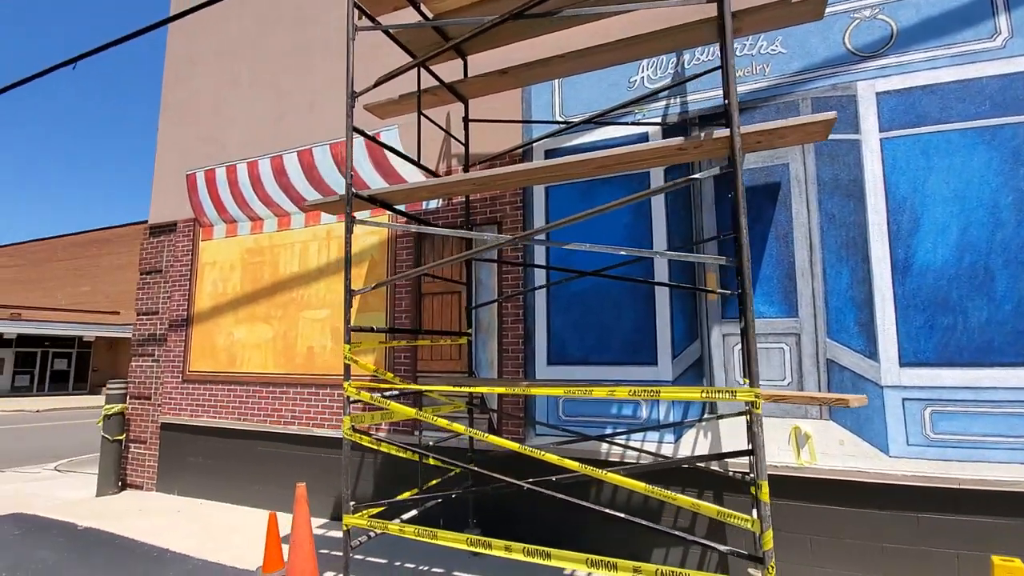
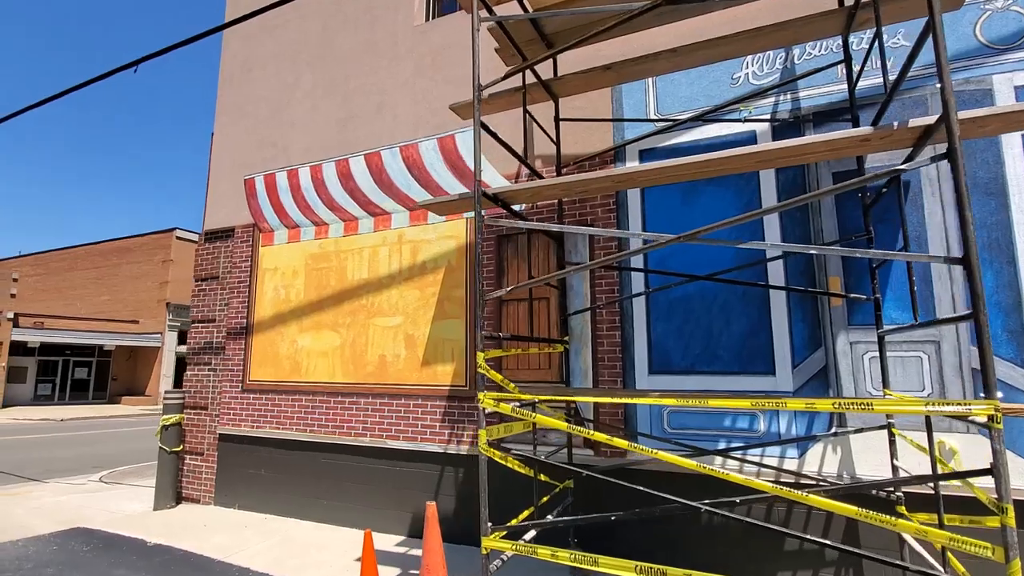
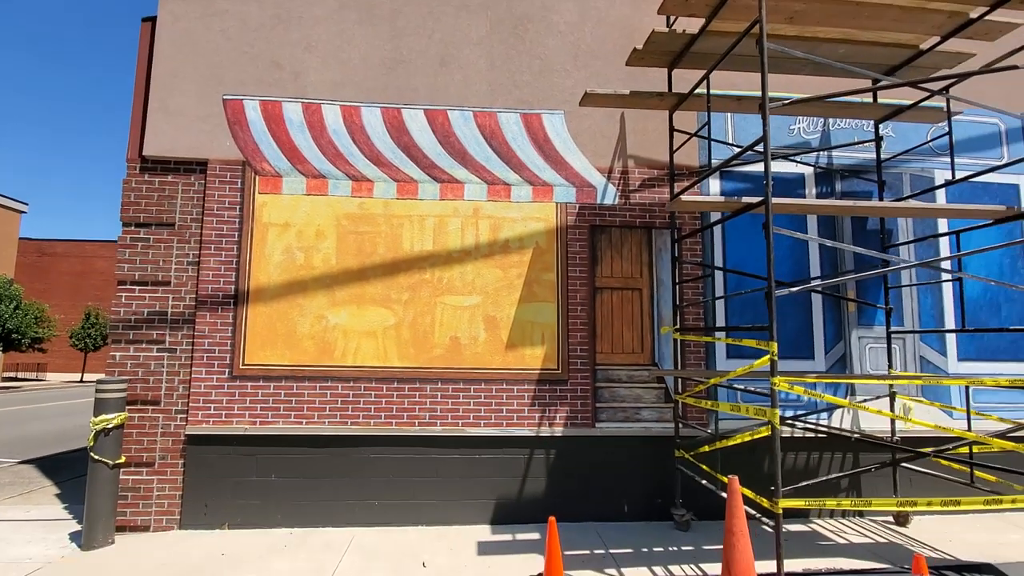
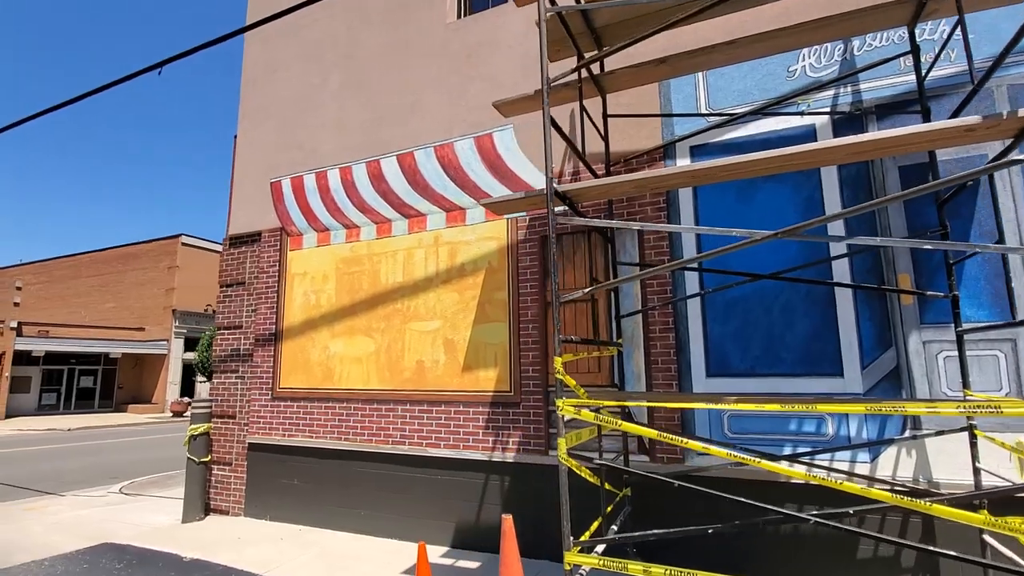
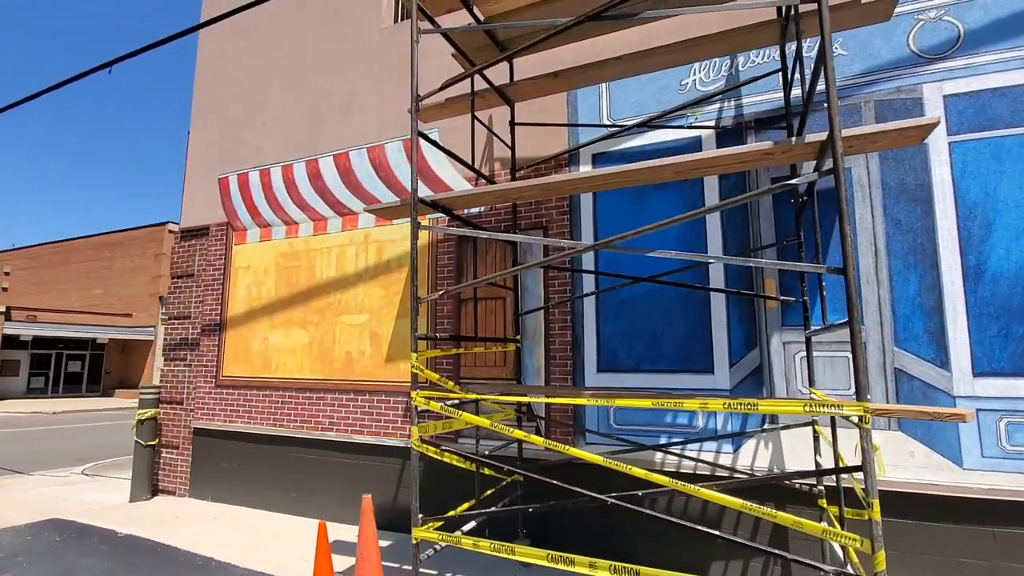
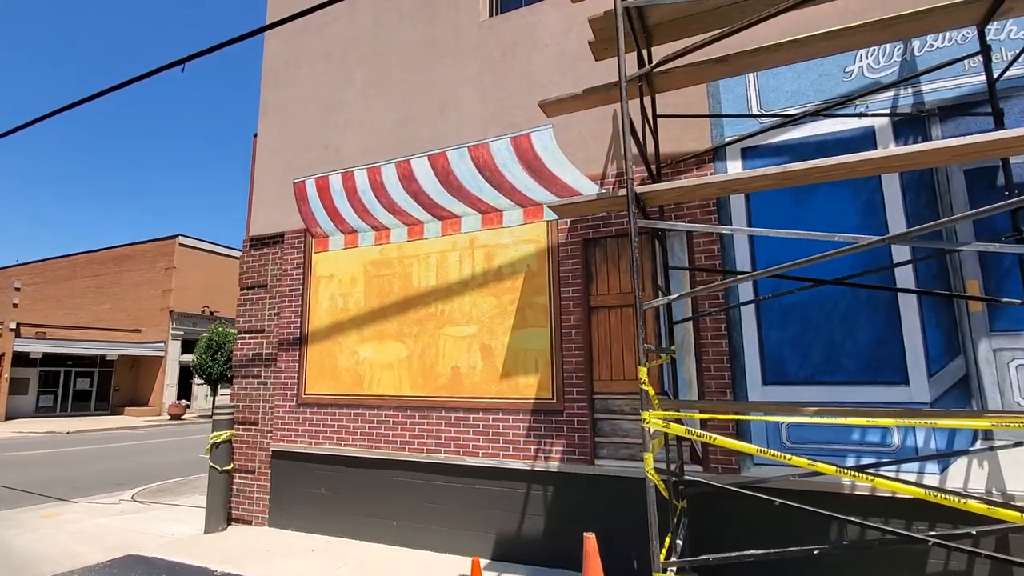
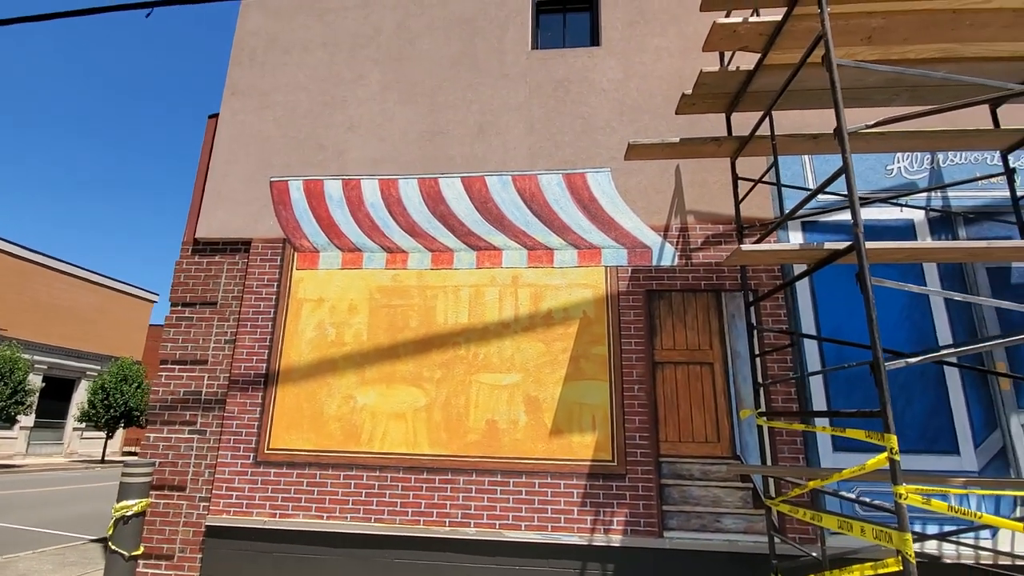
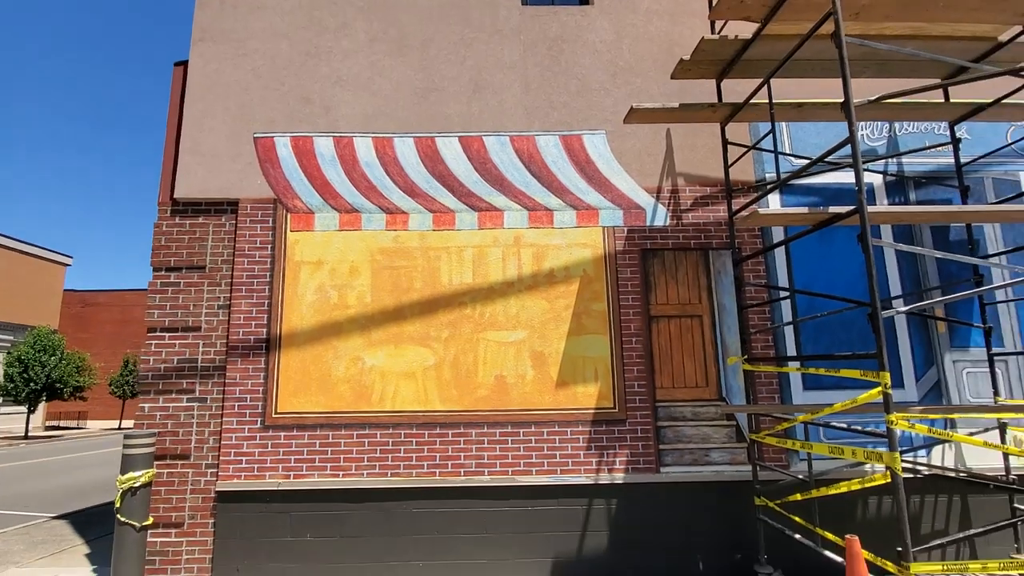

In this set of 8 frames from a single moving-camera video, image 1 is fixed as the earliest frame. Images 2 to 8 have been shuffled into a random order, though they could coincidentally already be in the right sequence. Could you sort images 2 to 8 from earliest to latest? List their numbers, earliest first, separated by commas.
5, 2, 4, 6, 7, 8, 3
